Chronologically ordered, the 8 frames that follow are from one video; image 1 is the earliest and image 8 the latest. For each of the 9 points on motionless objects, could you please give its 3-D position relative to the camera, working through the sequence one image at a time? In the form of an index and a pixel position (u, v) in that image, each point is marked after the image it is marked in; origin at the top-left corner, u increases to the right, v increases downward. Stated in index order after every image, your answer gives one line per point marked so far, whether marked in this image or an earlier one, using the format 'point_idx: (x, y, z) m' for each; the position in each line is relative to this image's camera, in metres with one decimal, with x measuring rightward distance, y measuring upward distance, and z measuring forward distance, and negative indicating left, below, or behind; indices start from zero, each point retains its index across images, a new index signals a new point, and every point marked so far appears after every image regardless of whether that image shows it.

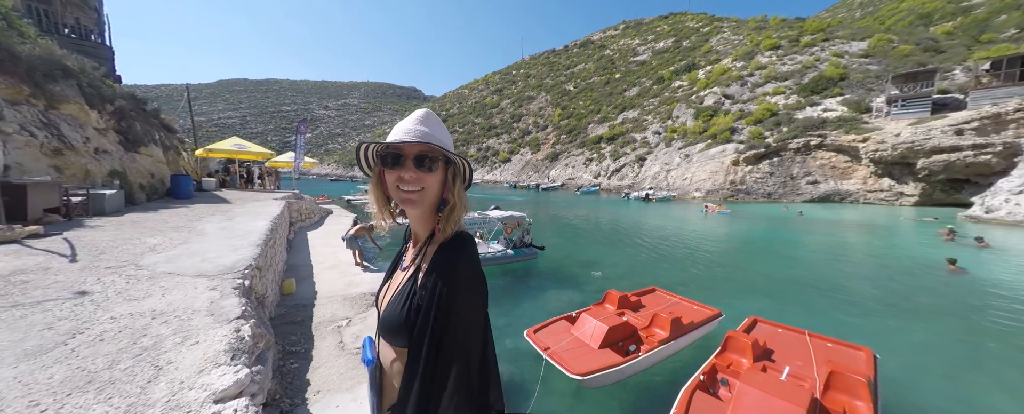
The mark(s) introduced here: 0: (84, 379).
0: (-3.5, -1.4, +2.4) m
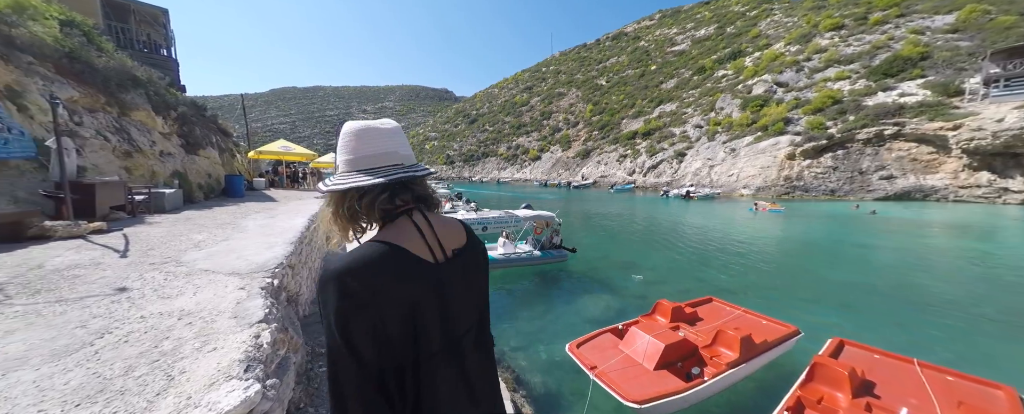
0: (-3.1, -1.4, +2.3) m
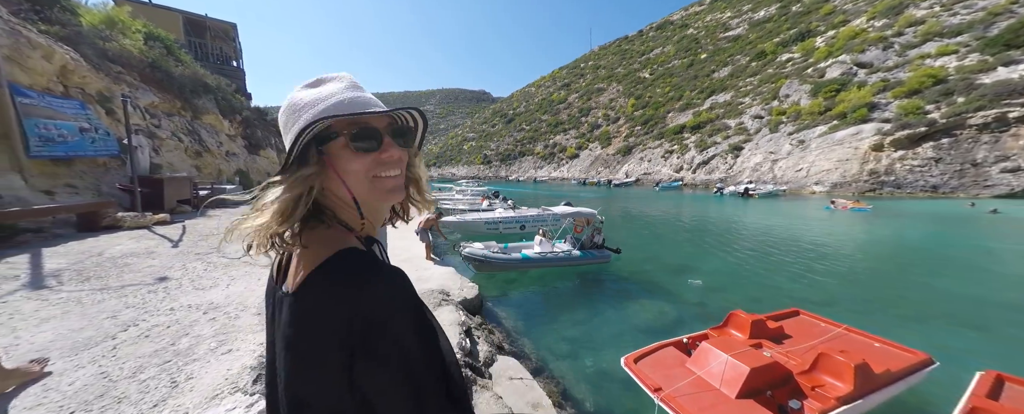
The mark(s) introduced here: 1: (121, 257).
0: (-2.8, -1.2, +2.0) m
1: (-5.8, -0.7, +4.5) m
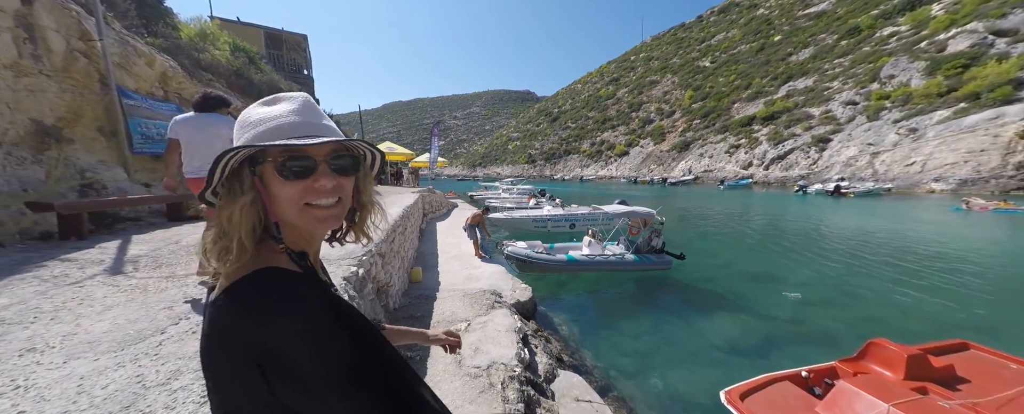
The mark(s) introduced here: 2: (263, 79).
0: (-2.2, -1.1, +1.7) m
1: (-4.8, -0.6, +4.6) m
2: (-12.0, +6.2, +14.6) m
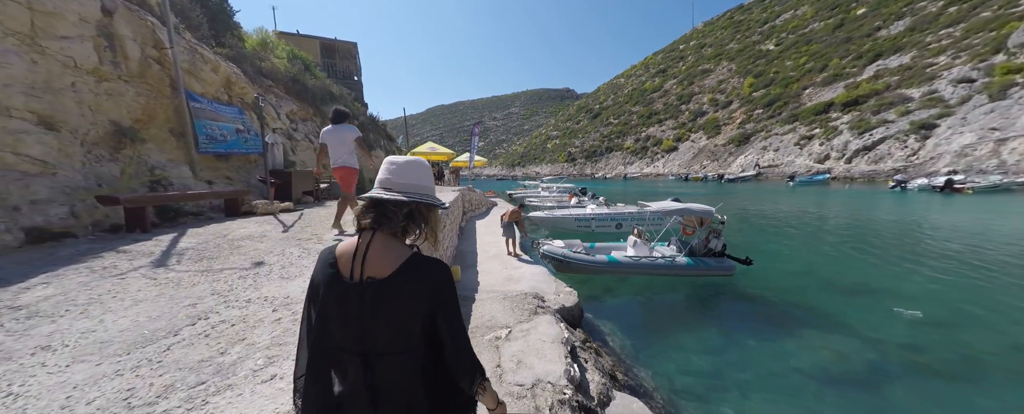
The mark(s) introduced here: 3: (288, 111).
0: (-1.9, -1.0, +1.4) m
1: (-4.1, -0.5, +4.6) m
2: (-10.0, +6.3, +15.5) m
3: (-9.2, +3.9, +12.4) m
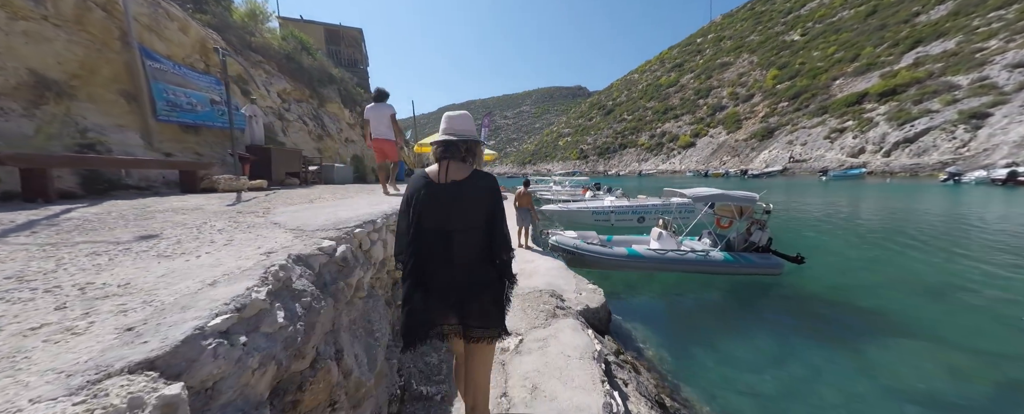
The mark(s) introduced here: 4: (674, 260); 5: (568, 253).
0: (-1.9, -0.6, +0.2) m
1: (-4.0, 0.0, +3.5) m
2: (-9.4, +6.8, +14.5) m
3: (-8.8, +4.4, +11.4) m
4: (+5.5, -1.7, +9.7) m
5: (+2.0, -1.6, +10.3) m
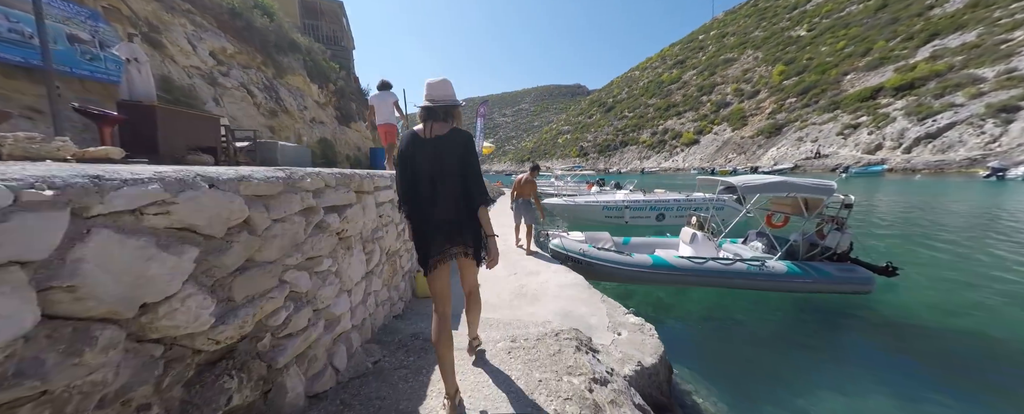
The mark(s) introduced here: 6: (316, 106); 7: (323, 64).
0: (-1.9, -0.4, -2.1) m
1: (-4.0, +0.2, +1.1) m
2: (-9.5, +7.1, +12.1) m
3: (-8.8, +4.7, +9.0) m
4: (+5.4, -1.5, +7.5) m
5: (+1.9, -1.4, +8.0) m
6: (-8.4, +4.4, +13.0) m
7: (-9.2, +7.0, +14.9) m
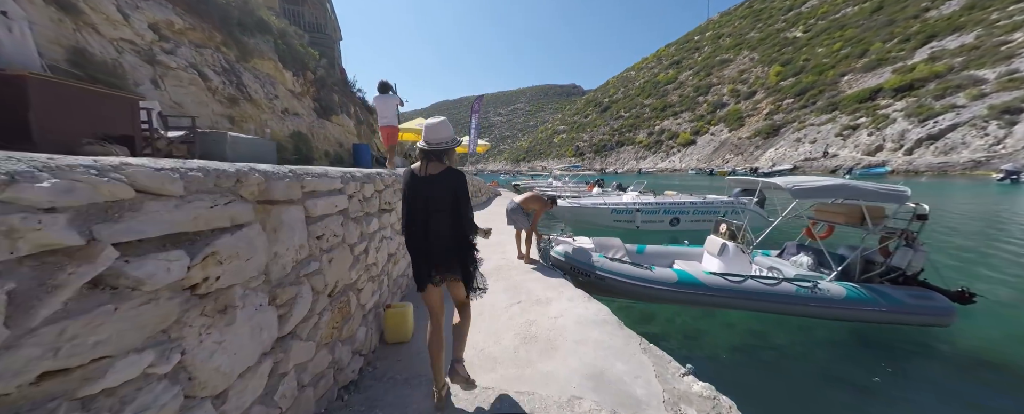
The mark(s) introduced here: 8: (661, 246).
0: (-1.7, -0.5, -3.4) m
1: (-3.9, 0.0, -0.2) m
2: (-9.5, +7.0, +10.6) m
3: (-8.8, +4.6, +7.6) m
4: (+5.4, -1.7, +6.3) m
5: (+1.9, -1.5, +6.8) m
6: (-8.5, +4.3, +11.6) m
7: (-9.3, +6.9, +13.4) m
8: (+4.3, -1.1, +8.1) m
